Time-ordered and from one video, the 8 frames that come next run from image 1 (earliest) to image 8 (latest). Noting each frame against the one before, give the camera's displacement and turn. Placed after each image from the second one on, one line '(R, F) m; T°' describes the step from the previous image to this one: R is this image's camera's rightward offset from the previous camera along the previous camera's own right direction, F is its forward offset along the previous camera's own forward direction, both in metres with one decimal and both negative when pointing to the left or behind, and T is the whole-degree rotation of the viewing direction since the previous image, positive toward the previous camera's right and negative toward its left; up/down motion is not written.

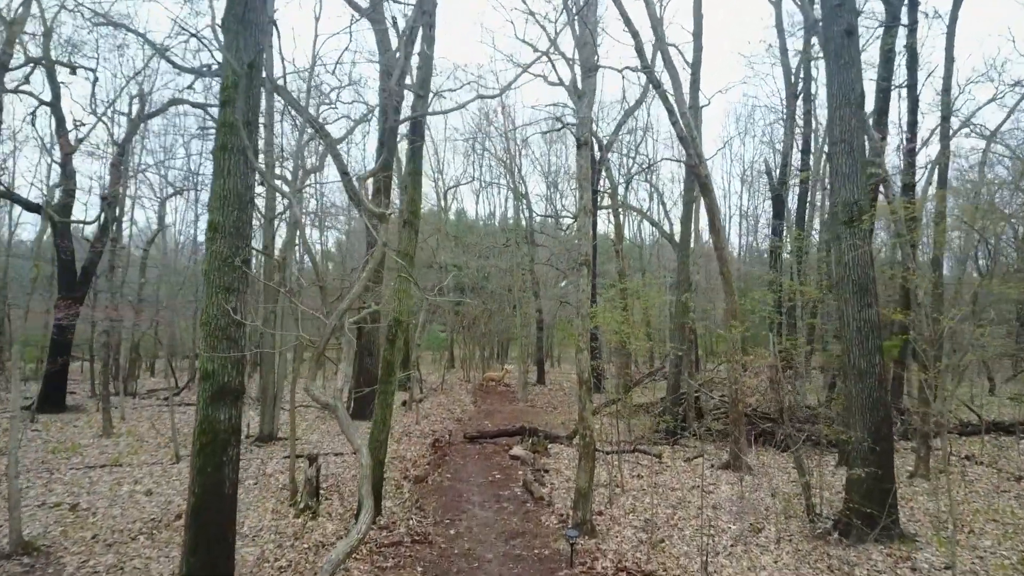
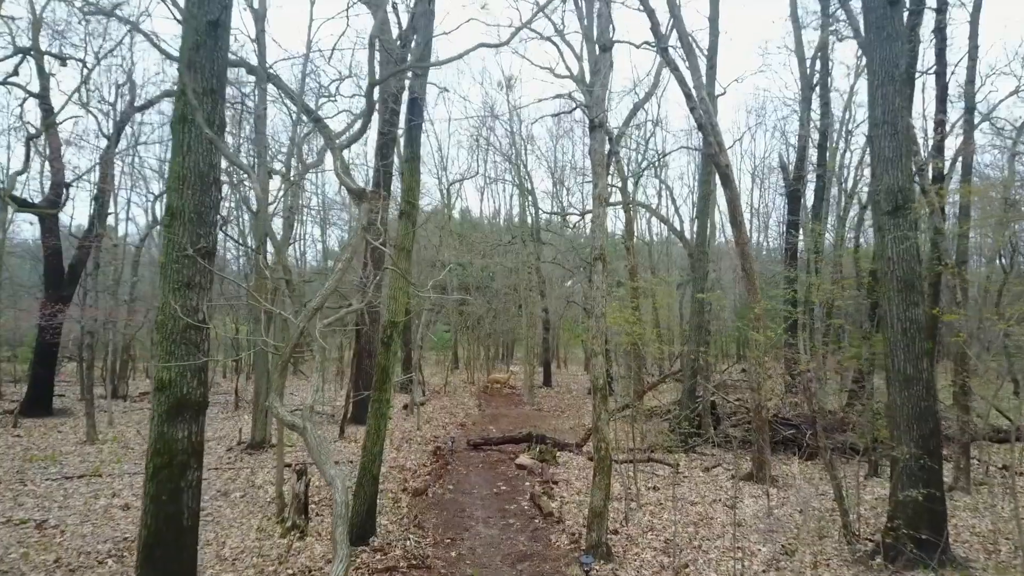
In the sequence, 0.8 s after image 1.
(0.0, +0.7) m; 0°
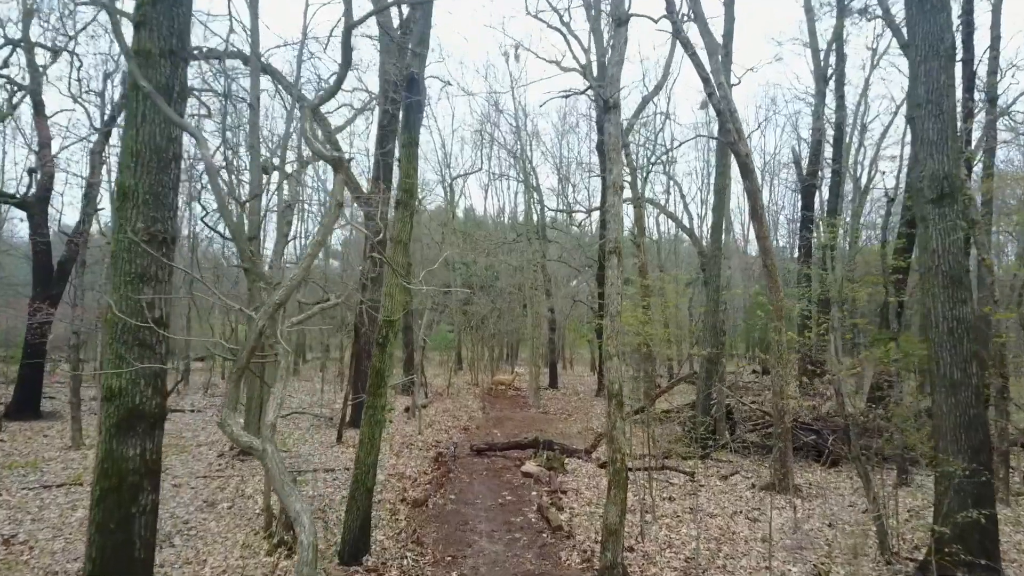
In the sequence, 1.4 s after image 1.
(0.0, +0.6) m; 0°
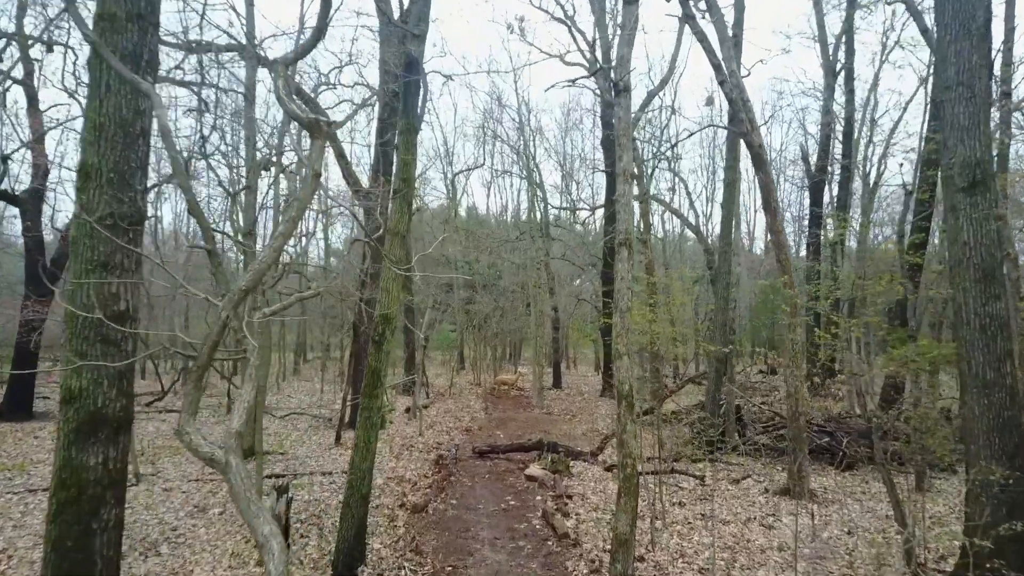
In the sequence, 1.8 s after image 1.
(0.0, +0.4) m; 0°
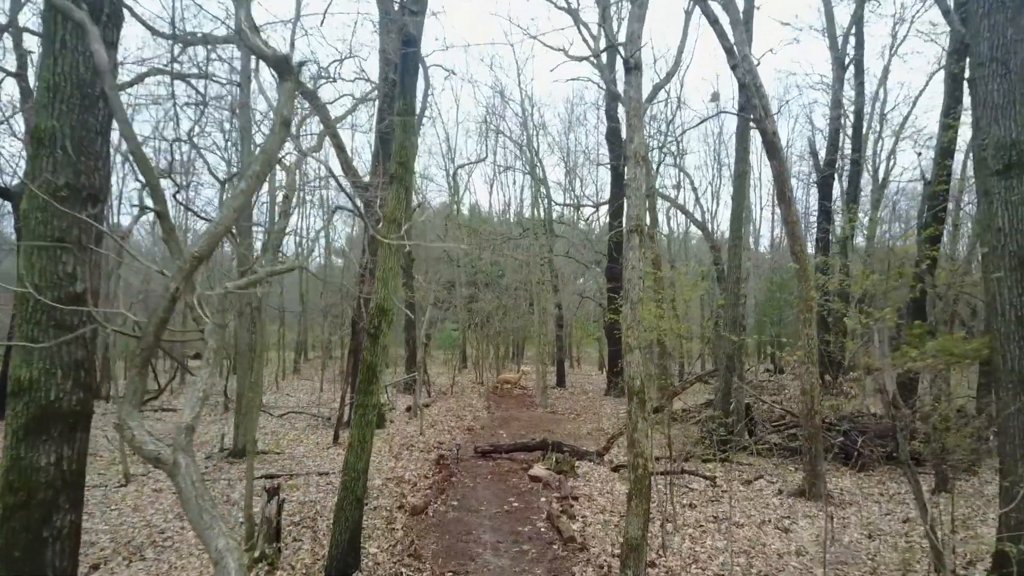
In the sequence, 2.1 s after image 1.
(0.0, +0.4) m; 0°
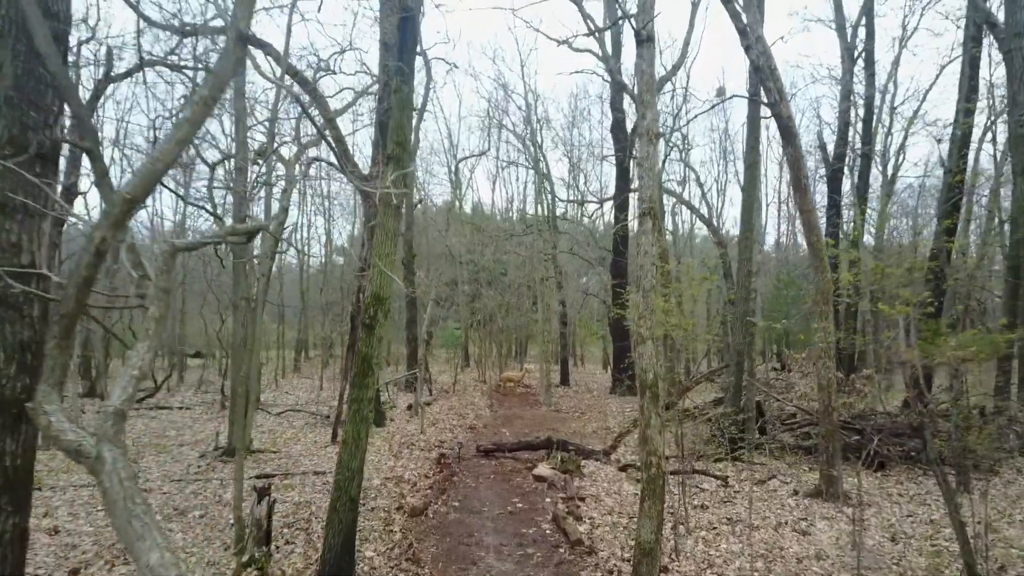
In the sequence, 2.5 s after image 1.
(0.0, +0.4) m; 0°
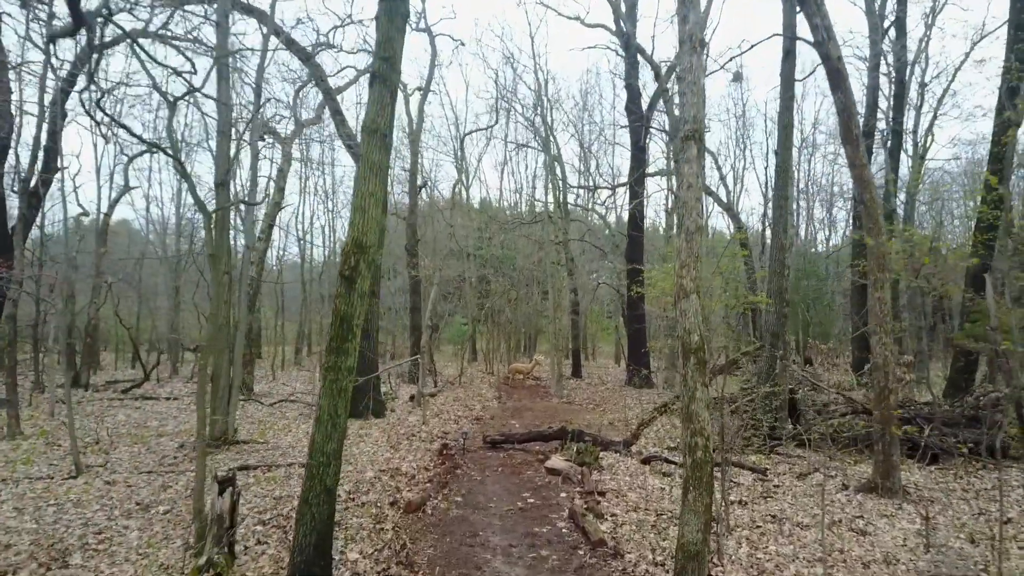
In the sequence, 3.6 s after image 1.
(0.0, +1.0) m; -1°
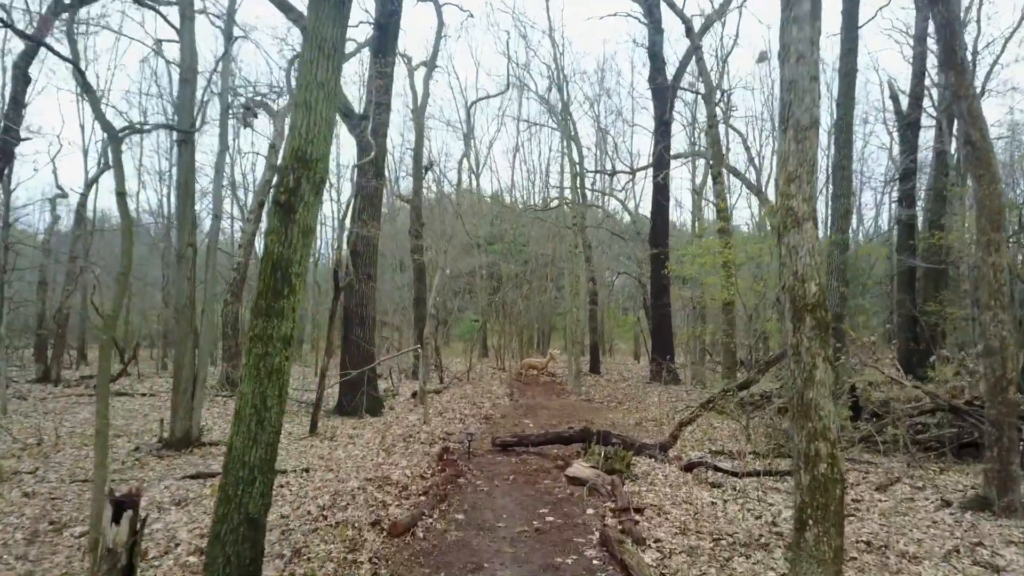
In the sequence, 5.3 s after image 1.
(0.0, +1.5) m; -1°
